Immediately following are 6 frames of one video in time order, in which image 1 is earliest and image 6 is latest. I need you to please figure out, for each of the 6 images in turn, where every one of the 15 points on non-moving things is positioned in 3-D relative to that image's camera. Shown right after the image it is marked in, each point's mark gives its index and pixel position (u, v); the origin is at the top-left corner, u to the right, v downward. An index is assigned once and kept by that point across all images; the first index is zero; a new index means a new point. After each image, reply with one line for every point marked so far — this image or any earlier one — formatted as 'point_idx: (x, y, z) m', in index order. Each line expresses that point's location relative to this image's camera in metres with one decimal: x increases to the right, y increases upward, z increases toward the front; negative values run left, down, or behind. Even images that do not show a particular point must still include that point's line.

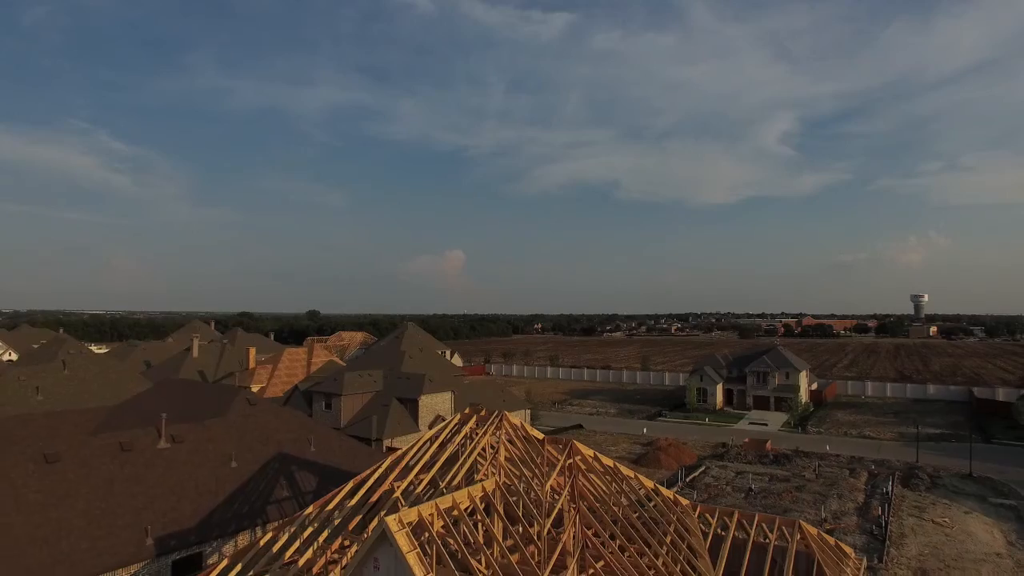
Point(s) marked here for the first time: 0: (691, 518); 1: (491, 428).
0: (+4.2, -5.3, +13.8) m
1: (-0.4, -3.0, +13.2) m
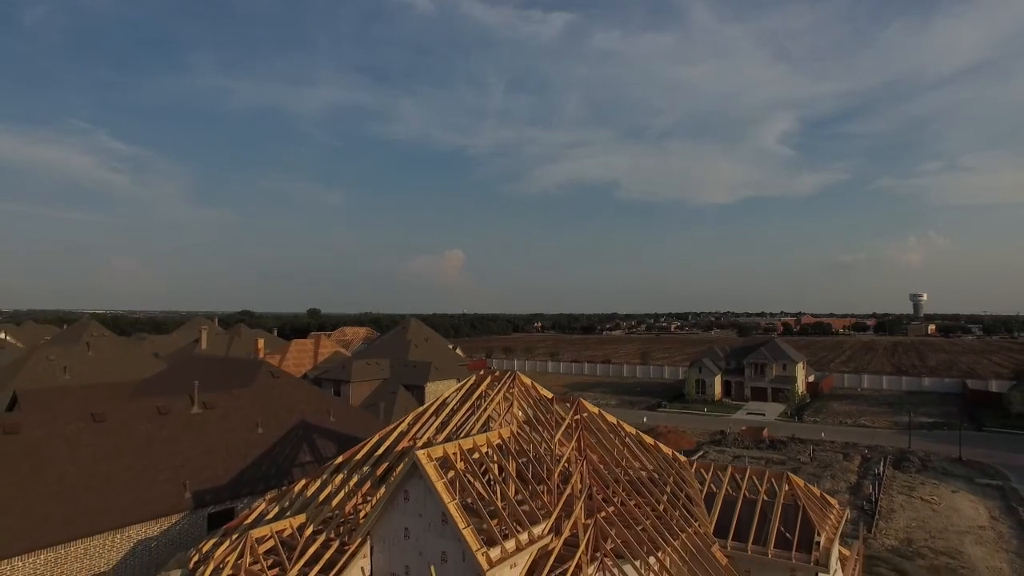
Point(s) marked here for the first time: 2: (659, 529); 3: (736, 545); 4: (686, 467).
0: (+4.5, -4.6, +15.1) m
1: (-0.1, -2.3, +14.4) m
2: (+3.1, -5.1, +12.7) m
3: (+5.0, -5.7, +13.5) m
4: (+4.5, -4.5, +15.4) m
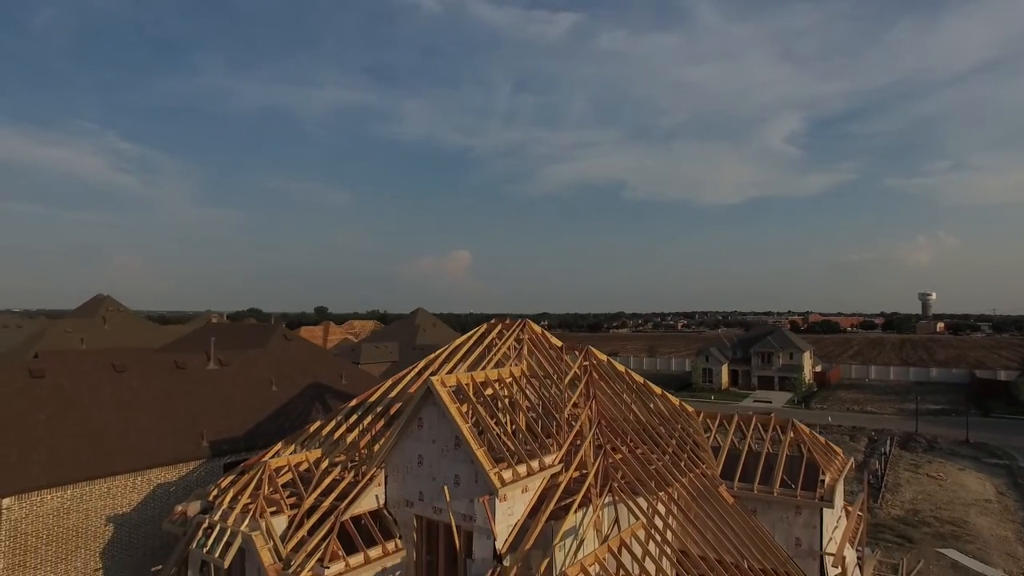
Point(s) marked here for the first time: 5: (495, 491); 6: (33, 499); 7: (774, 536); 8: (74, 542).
0: (+4.7, -3.4, +15.3) m
1: (+0.1, -1.1, +14.7) m
2: (+3.3, -3.8, +13.0) m
3: (+5.3, -4.5, +13.7) m
4: (+4.8, -3.3, +15.6) m
5: (-0.3, -3.4, +10.1) m
6: (-10.4, -4.6, +13.1) m
7: (+5.7, -5.4, +13.0) m
8: (-10.1, -5.8, +13.8) m
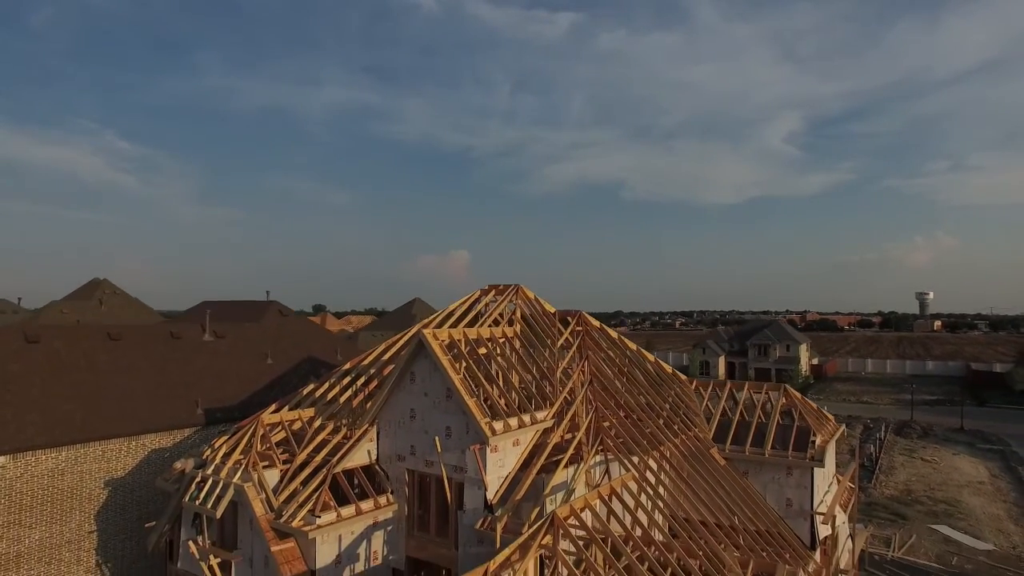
0: (+4.6, -2.6, +15.4) m
1: (0.0, -0.2, +14.8) m
2: (+3.2, -3.0, +13.1) m
3: (+5.1, -3.7, +13.8) m
4: (+4.6, -2.5, +15.7) m
5: (-0.4, -2.6, +10.2) m
6: (-10.6, -3.8, +13.2) m
7: (+5.5, -4.5, +13.1) m
8: (-10.2, -5.0, +13.8) m
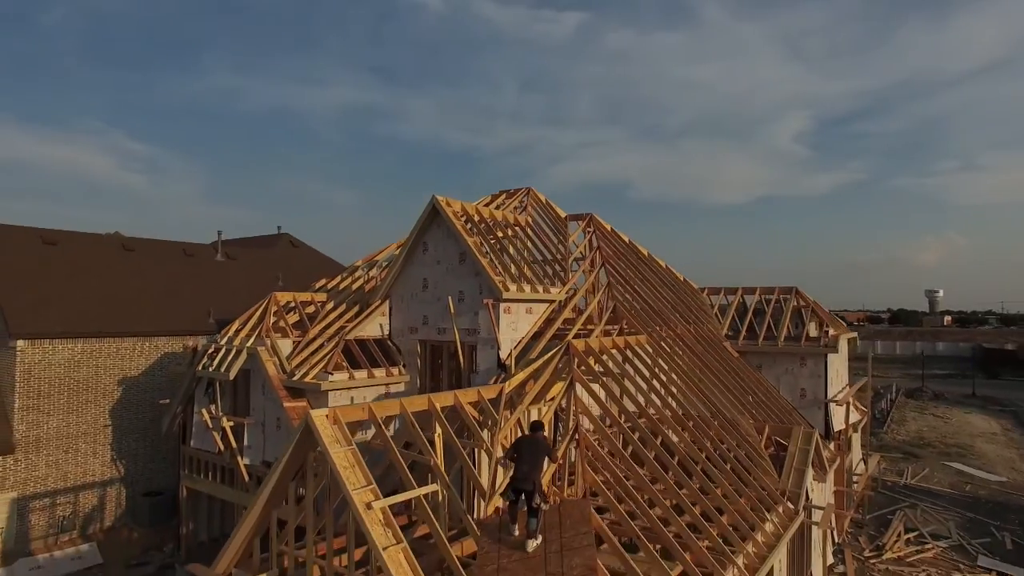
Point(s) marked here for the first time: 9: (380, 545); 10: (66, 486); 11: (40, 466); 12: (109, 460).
0: (+4.9, -0.2, +15.4) m
1: (+0.2, +2.2, +14.8) m
2: (+3.4, -0.6, +13.0) m
3: (+5.4, -1.3, +13.7) m
4: (+4.9, -0.1, +15.6) m
5: (-0.2, -0.2, +10.2) m
6: (-10.3, -1.3, +13.3) m
7: (+5.8, -2.1, +13.0) m
8: (-10.0, -2.5, +13.9) m
9: (-1.2, -2.2, +5.2) m
10: (-10.2, -4.6, +13.7) m
11: (-10.5, -4.0, +13.3) m
12: (-9.7, -4.1, +14.4) m
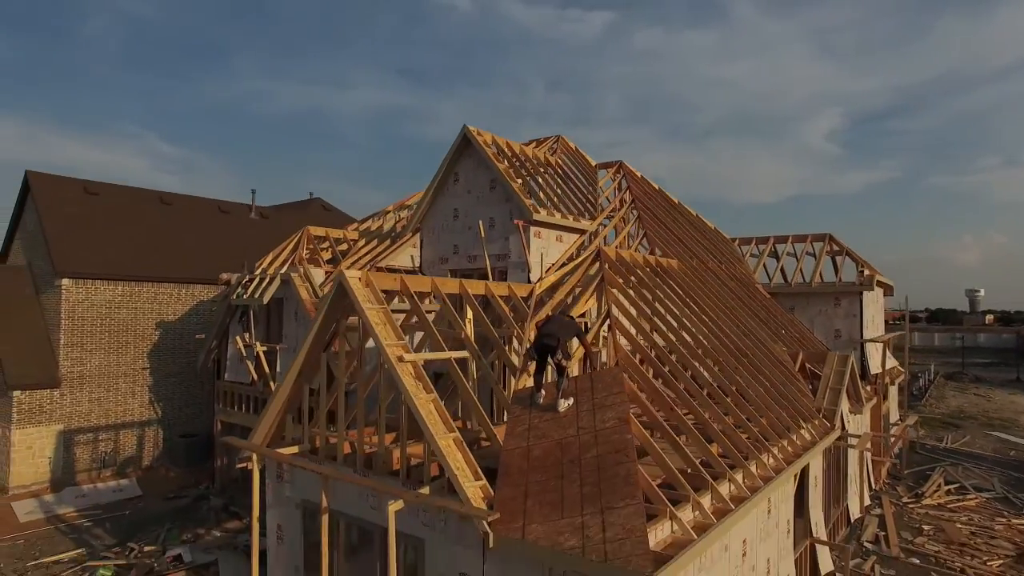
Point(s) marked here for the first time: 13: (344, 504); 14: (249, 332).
0: (+5.6, +1.1, +15.1) m
1: (+1.0, +3.5, +14.8) m
2: (+4.0, +0.7, +12.9) m
3: (+6.0, 0.0, +13.5) m
4: (+5.6, +1.2, +15.4) m
5: (+0.3, +1.2, +10.2) m
6: (-9.7, 0.0, +13.7) m
7: (+6.4, -0.8, +12.8) m
8: (-9.3, -1.2, +14.3) m
9: (-0.9, -0.9, +5.3) m
10: (-9.6, -3.2, +14.1) m
11: (-9.9, -2.6, +13.8) m
12: (-9.0, -2.8, +14.8) m
13: (-1.7, -2.2, +6.1) m
14: (-5.0, -0.8, +11.5) m
